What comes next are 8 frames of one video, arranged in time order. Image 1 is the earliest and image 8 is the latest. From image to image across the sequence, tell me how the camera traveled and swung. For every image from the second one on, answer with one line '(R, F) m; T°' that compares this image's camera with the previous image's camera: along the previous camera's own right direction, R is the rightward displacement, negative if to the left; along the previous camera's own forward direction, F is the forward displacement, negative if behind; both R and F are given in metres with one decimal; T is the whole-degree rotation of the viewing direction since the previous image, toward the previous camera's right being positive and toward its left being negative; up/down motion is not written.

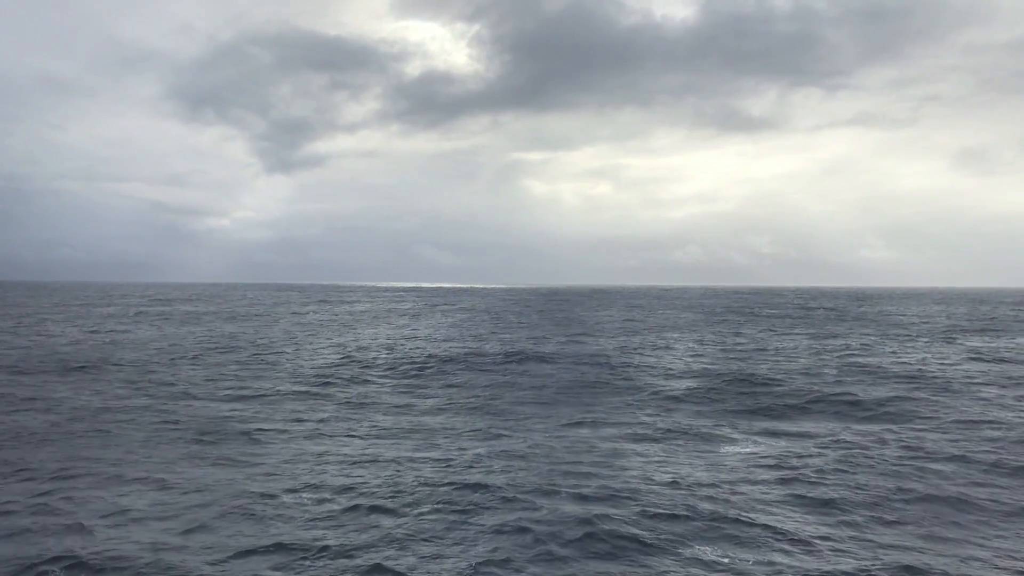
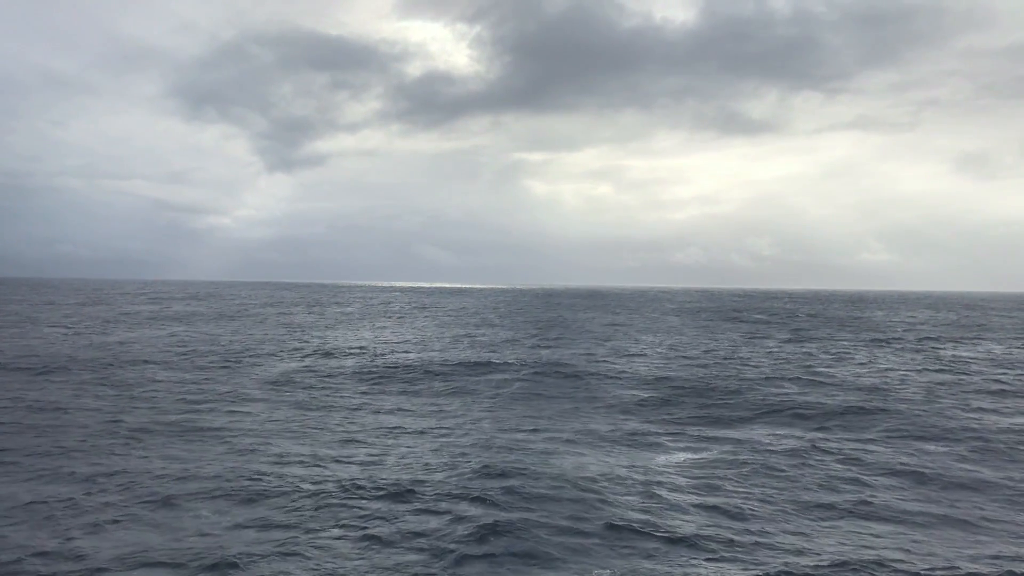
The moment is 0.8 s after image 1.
(+2.8, -0.6) m; 0°
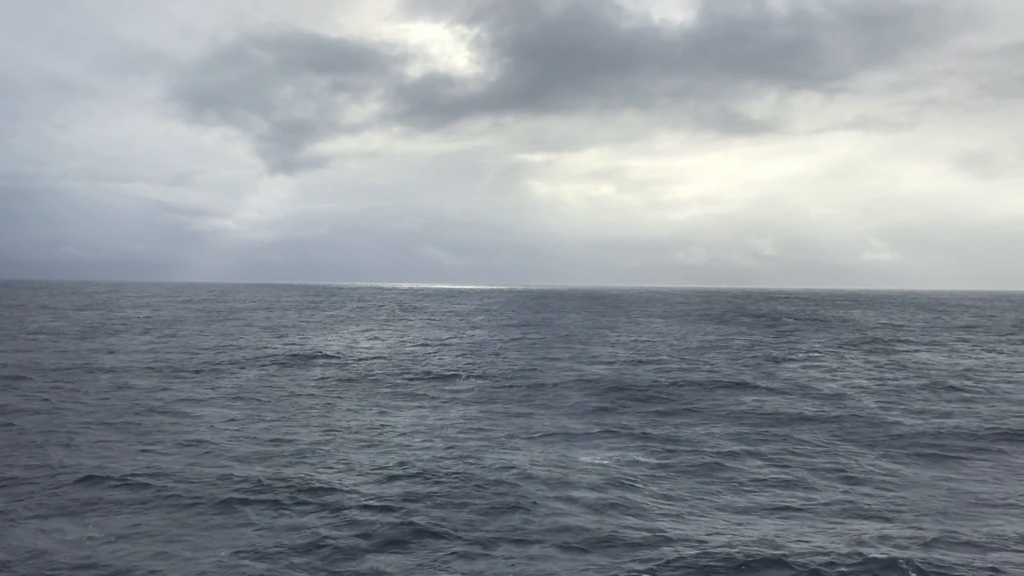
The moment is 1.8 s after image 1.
(+3.4, -1.0) m; 0°
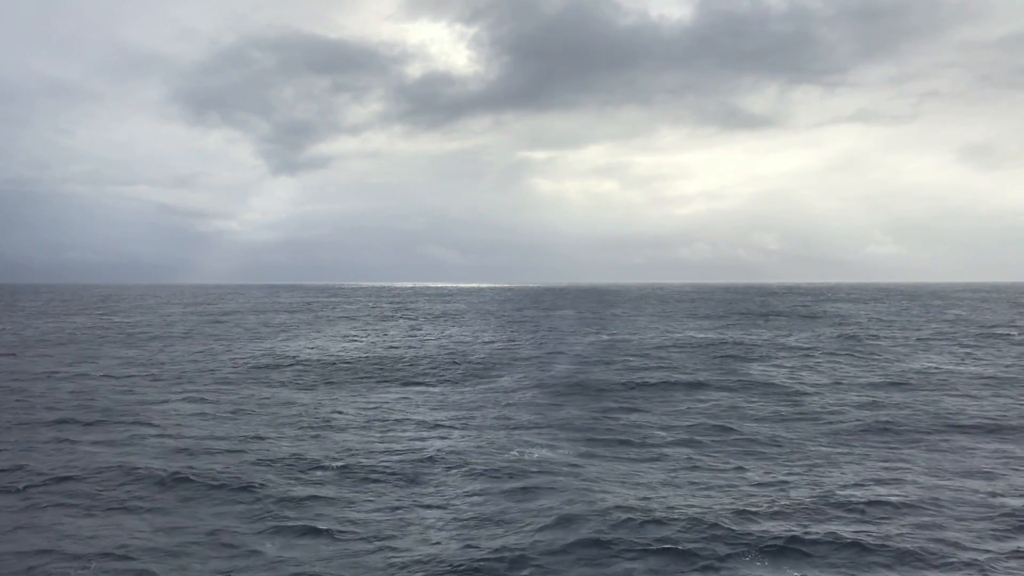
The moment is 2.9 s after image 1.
(+3.8, -1.3) m; 0°
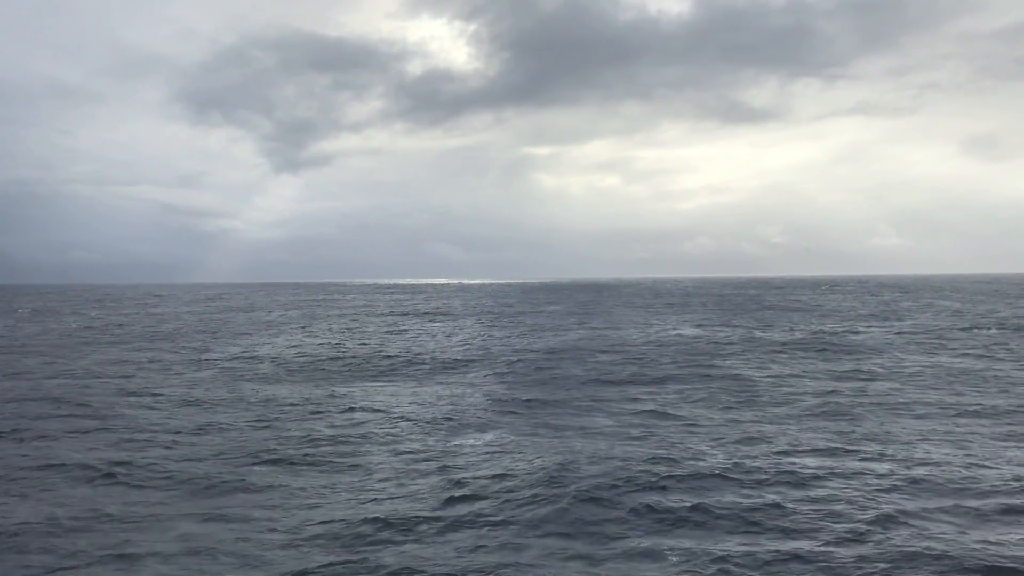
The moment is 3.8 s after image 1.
(+3.4, -1.6) m; 0°
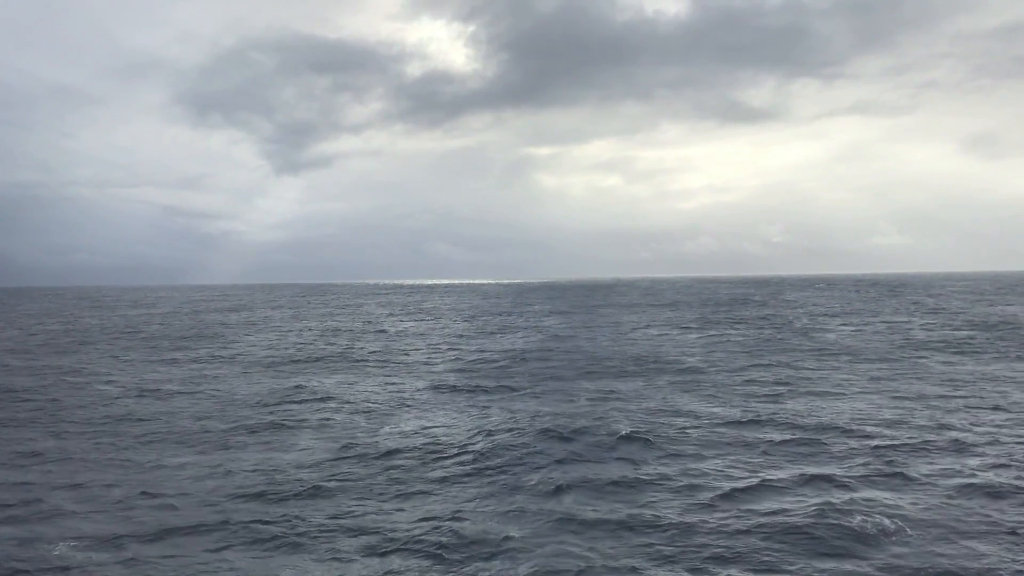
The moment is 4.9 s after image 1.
(+3.7, -1.9) m; 0°
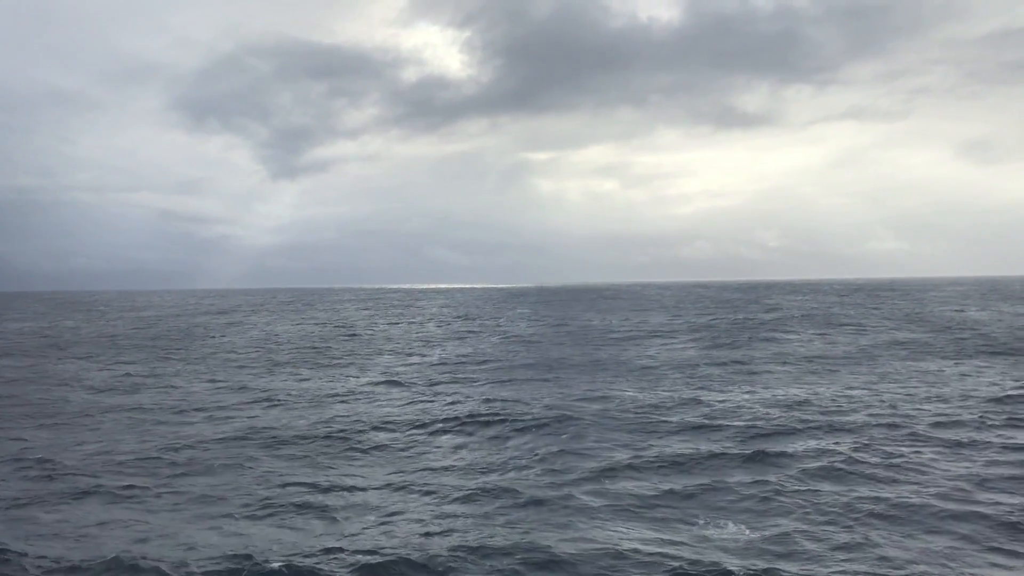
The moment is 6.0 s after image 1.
(+3.3, -1.6) m; 0°
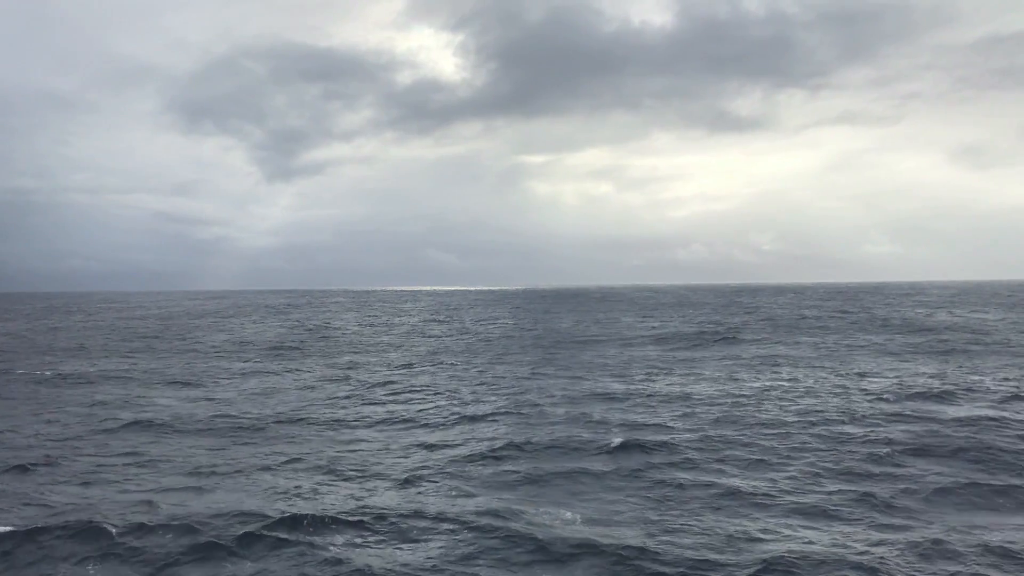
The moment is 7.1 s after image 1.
(+3.2, -1.2) m; 0°
